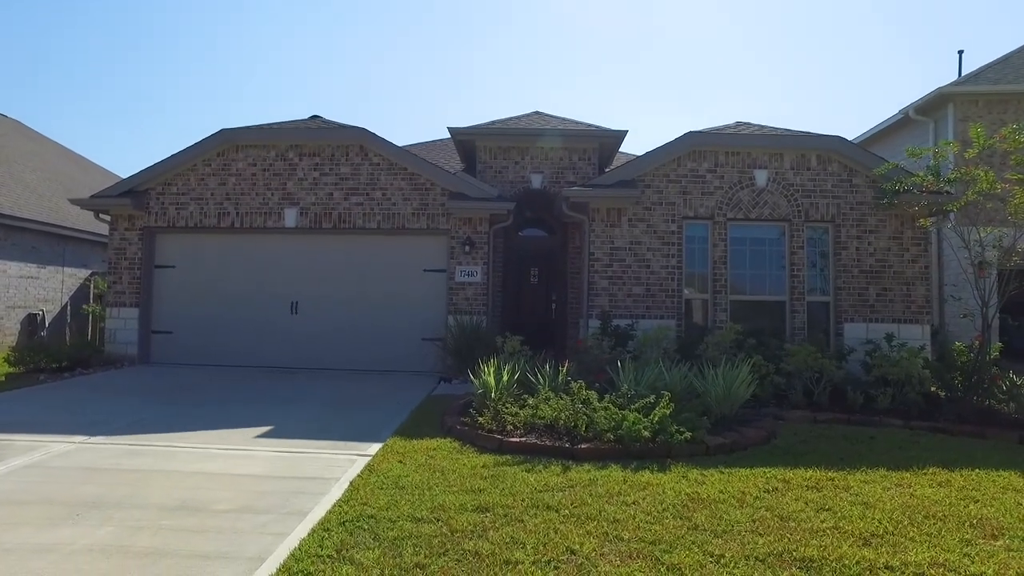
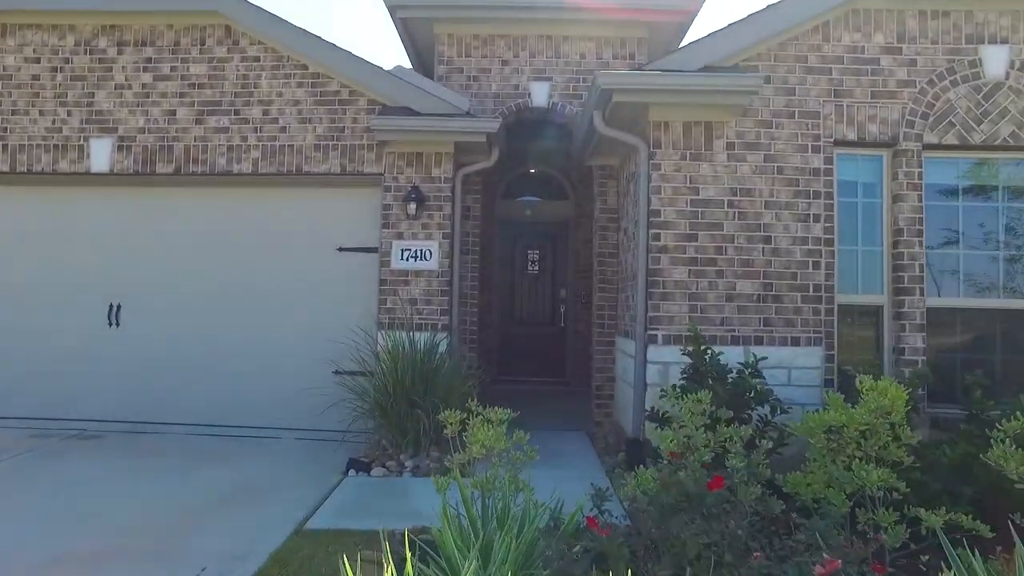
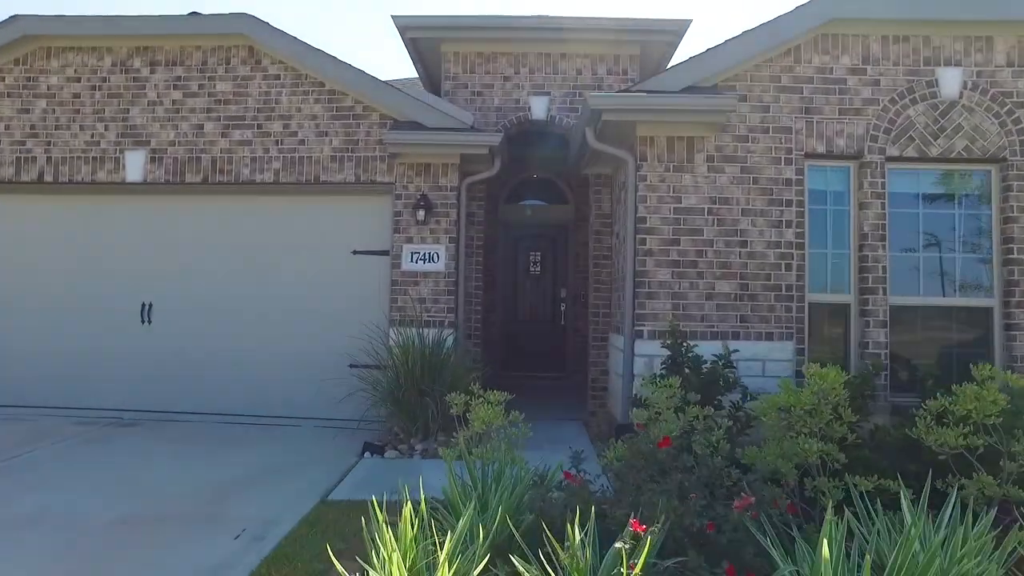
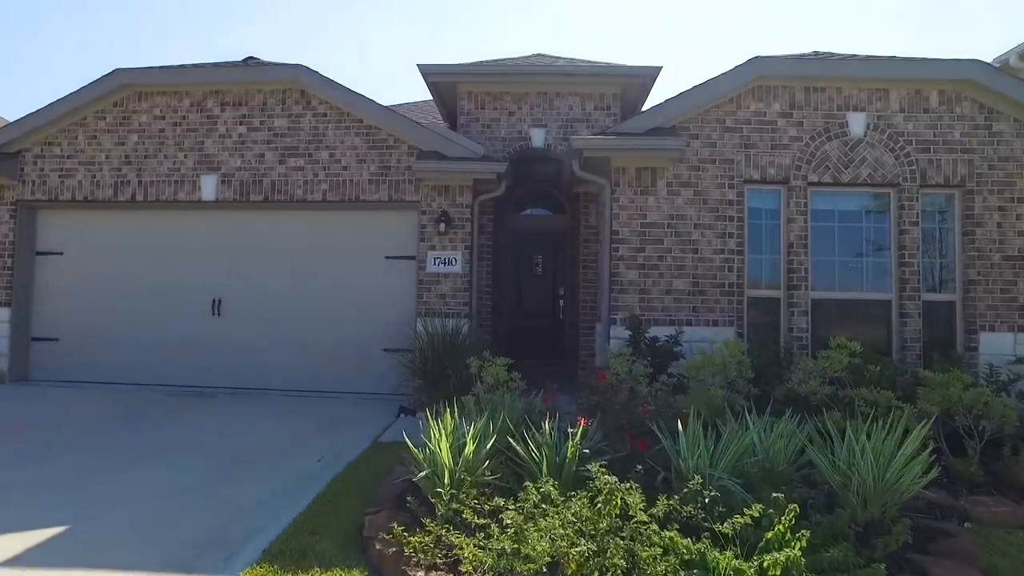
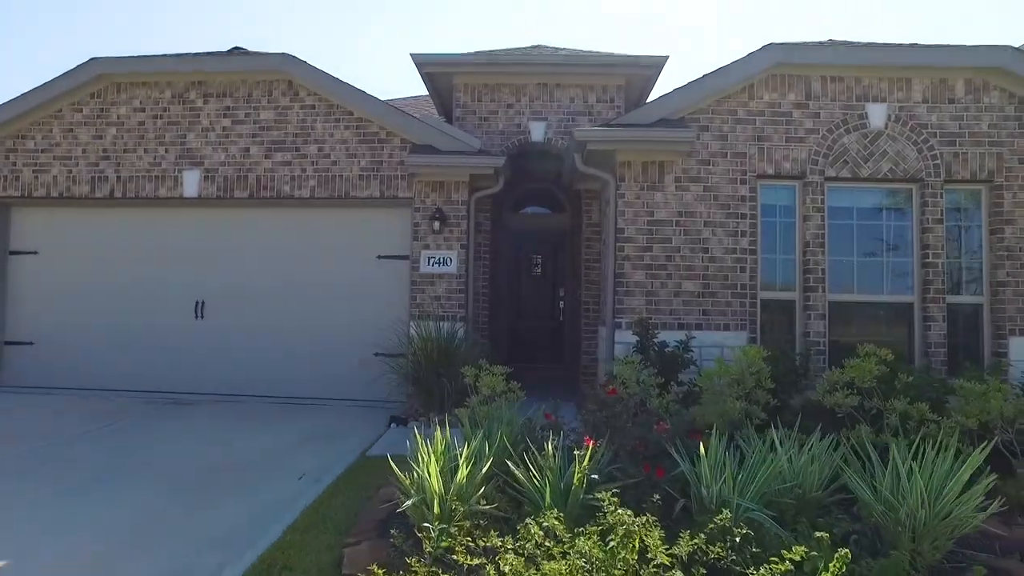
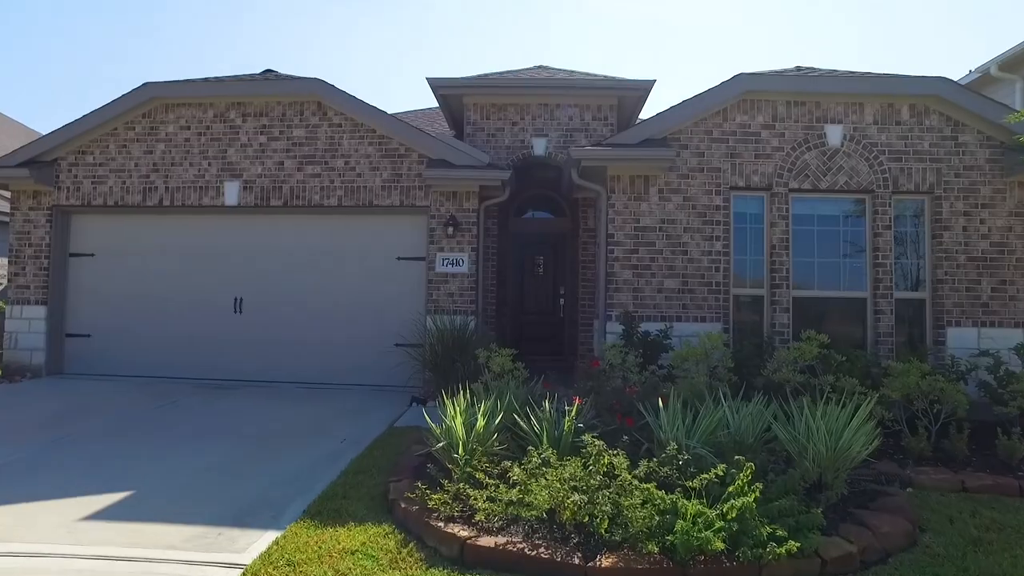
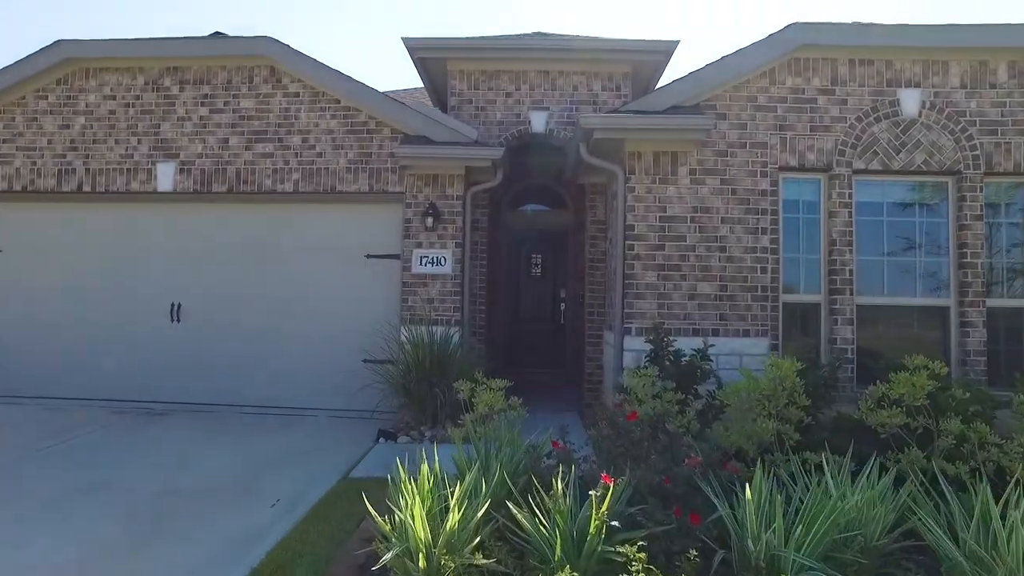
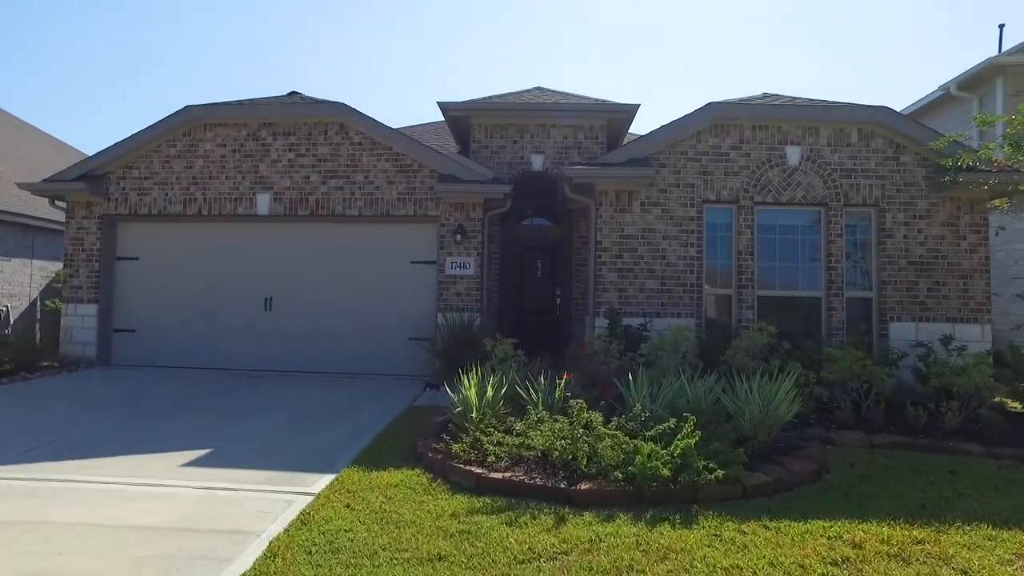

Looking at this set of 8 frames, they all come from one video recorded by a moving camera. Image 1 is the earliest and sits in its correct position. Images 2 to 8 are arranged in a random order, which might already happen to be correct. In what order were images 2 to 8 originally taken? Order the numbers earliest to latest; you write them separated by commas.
8, 6, 4, 5, 7, 3, 2
